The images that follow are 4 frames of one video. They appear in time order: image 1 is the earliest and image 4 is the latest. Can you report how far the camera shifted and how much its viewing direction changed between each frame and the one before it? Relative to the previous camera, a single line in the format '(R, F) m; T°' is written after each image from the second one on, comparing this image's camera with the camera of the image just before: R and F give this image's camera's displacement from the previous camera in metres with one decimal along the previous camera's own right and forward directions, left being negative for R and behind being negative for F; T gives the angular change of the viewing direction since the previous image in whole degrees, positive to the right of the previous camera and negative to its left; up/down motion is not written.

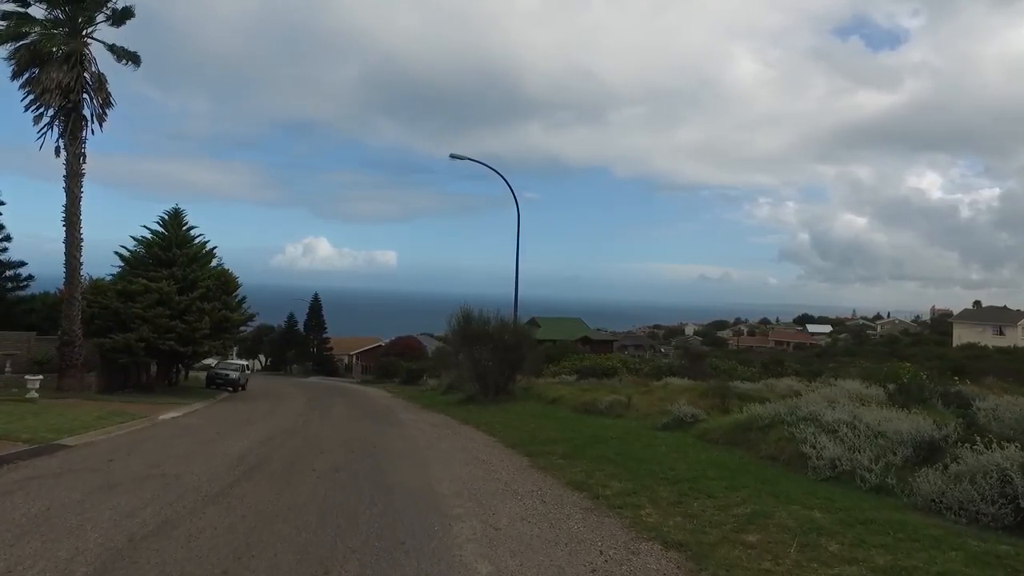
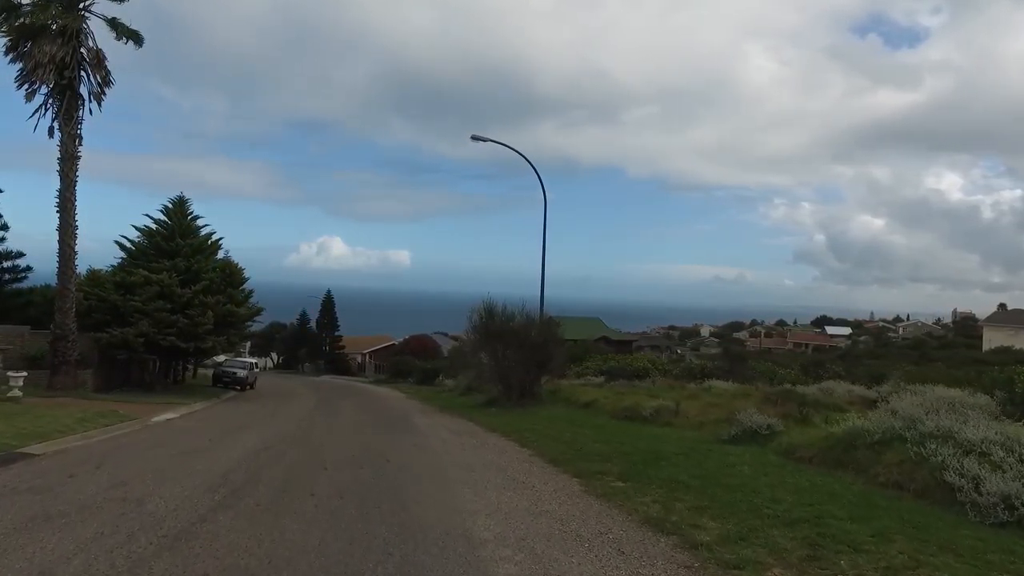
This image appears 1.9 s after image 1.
(-0.4, +2.3) m; -1°
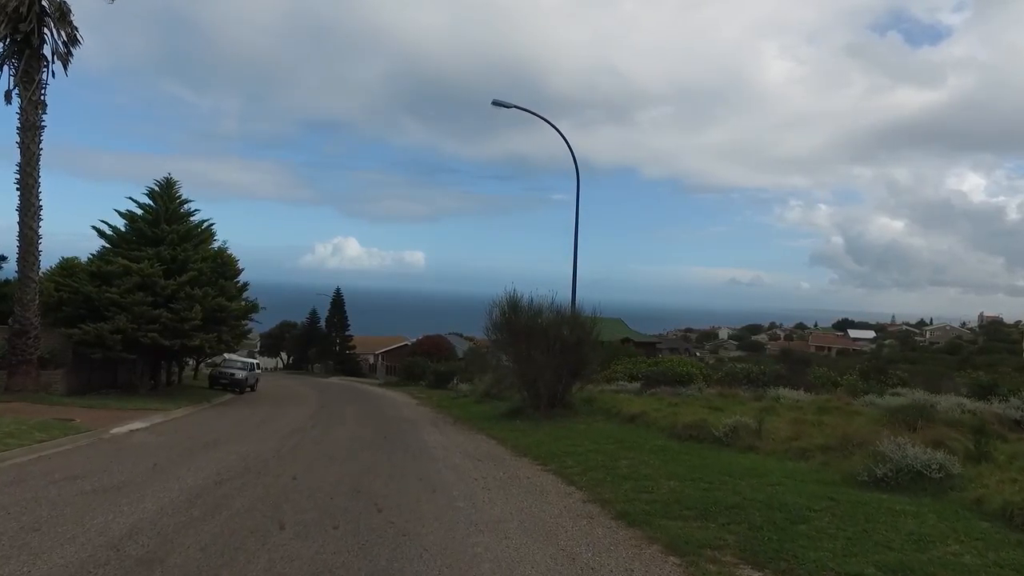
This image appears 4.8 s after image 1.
(-0.4, +3.8) m; -1°
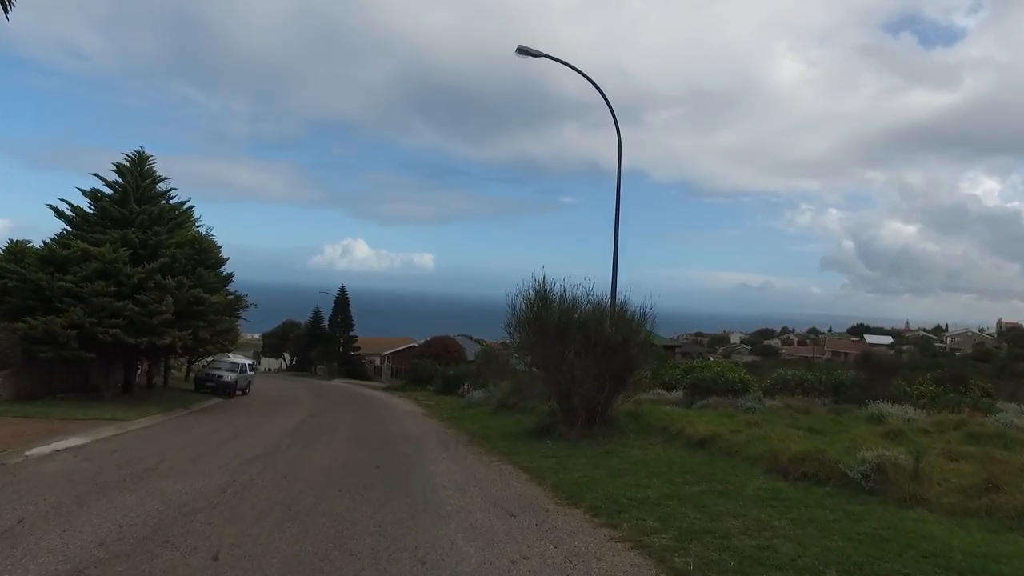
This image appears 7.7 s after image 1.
(-0.5, +4.2) m; -1°
